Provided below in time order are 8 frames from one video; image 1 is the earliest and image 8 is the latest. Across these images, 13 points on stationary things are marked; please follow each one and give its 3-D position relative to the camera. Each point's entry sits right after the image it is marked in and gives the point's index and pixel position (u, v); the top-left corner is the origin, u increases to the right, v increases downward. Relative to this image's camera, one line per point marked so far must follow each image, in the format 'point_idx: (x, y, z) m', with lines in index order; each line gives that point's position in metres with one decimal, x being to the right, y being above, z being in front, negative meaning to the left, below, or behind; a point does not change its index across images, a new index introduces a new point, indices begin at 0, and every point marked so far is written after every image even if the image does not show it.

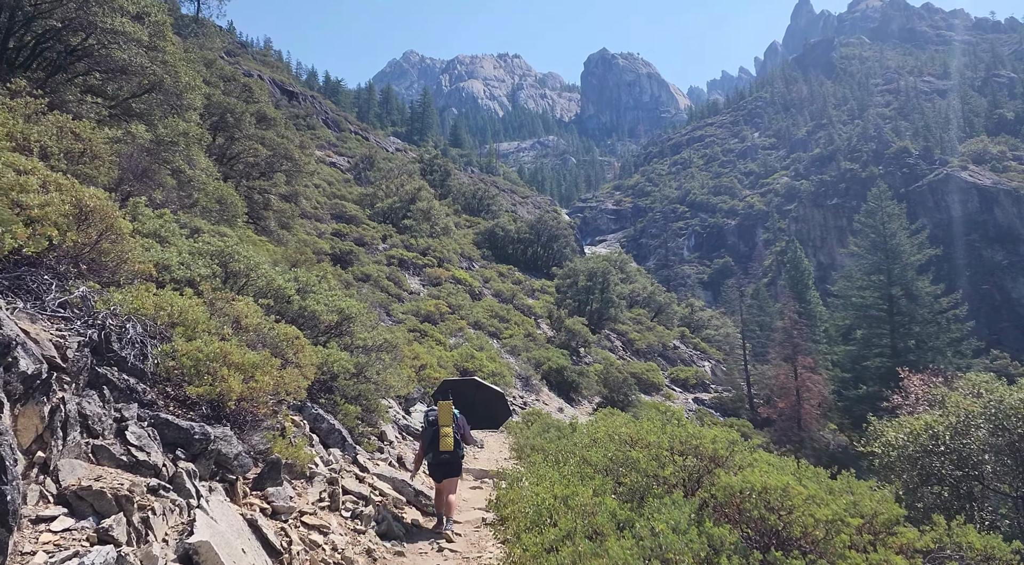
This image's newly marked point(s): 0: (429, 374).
0: (-1.8, -2.0, +16.7) m
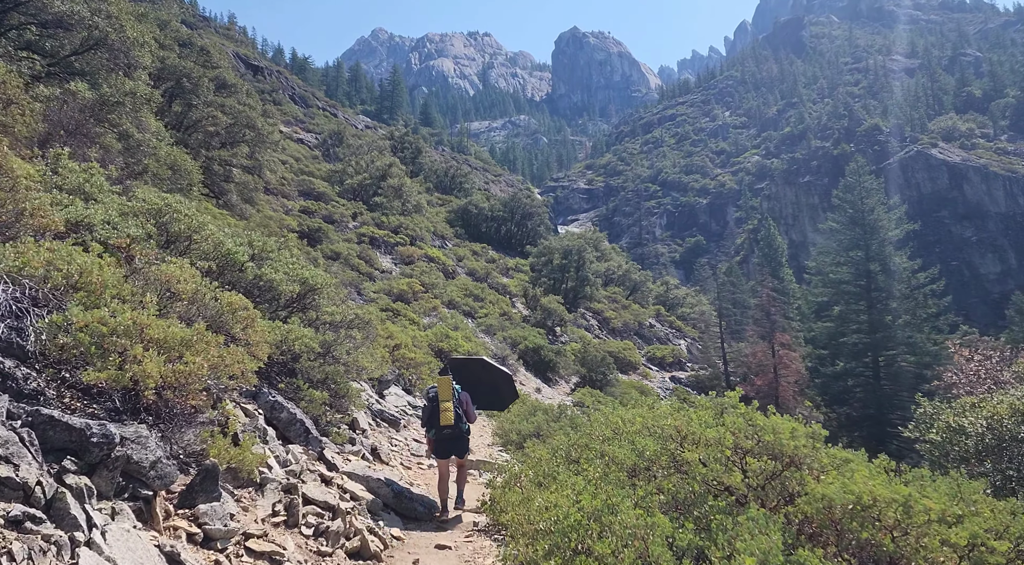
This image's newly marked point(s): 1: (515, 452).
0: (-2.2, -1.4, +15.6) m
1: (+0.1, -2.8, +12.6) m
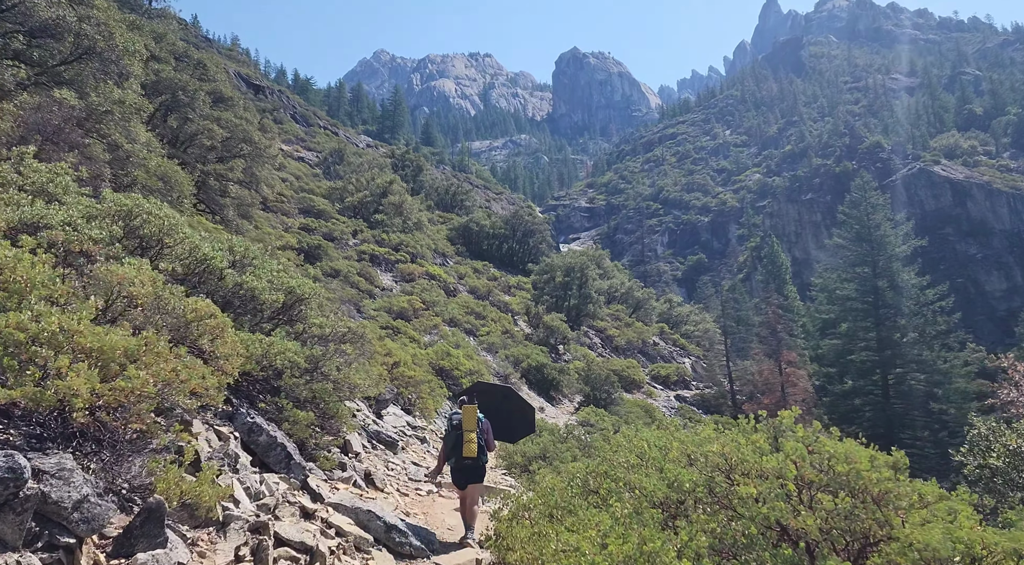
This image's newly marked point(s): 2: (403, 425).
0: (-2.1, -1.7, +15.0) m
1: (+0.2, -3.0, +12.0) m
2: (-1.8, -2.4, +12.9) m
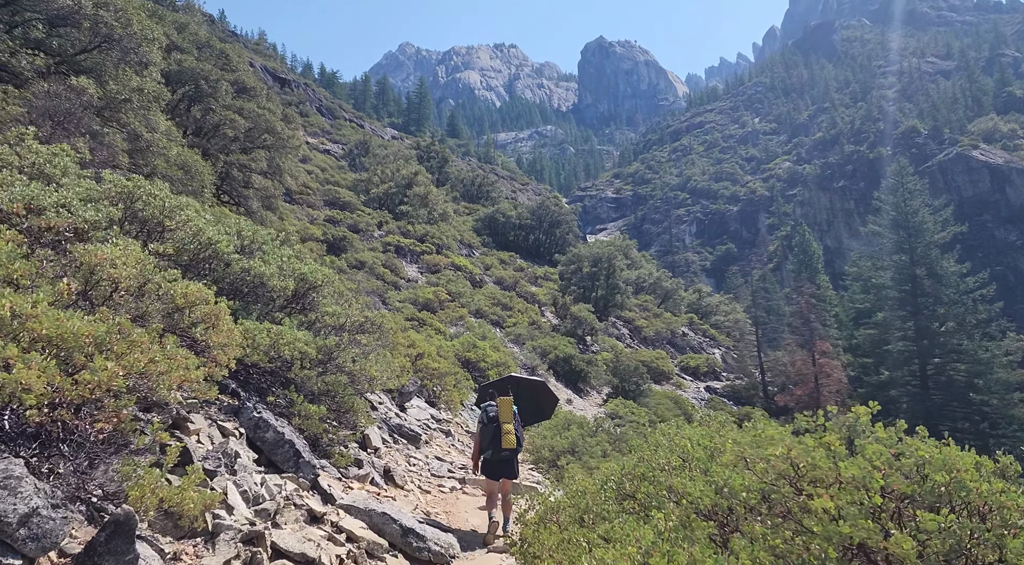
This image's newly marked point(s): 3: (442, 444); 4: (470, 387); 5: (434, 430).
0: (-1.6, -1.5, +14.6) m
1: (+0.6, -2.8, +11.6) m
2: (-1.4, -2.2, +12.6) m
3: (-1.1, -2.4, +11.8) m
4: (-0.9, -2.2, +16.4) m
5: (-1.2, -2.3, +12.3) m
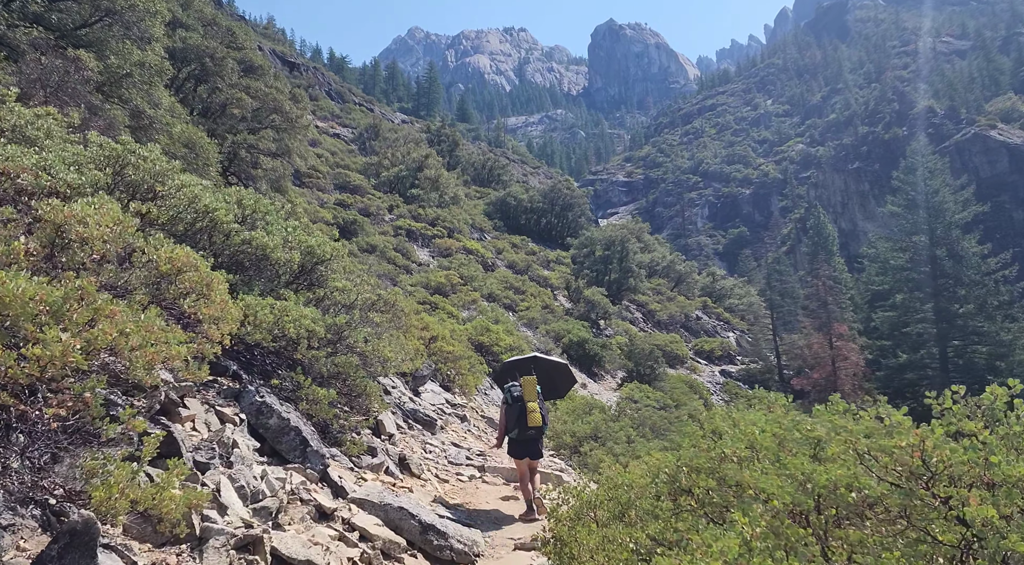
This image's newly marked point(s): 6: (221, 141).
0: (-1.3, -1.2, +14.2) m
1: (+0.9, -2.5, +11.1) m
2: (-1.1, -1.9, +12.2) m
3: (-0.8, -2.1, +11.3) m
4: (-0.6, -1.8, +16.0) m
5: (-1.0, -2.0, +11.9) m
6: (-7.4, +3.6, +19.6) m
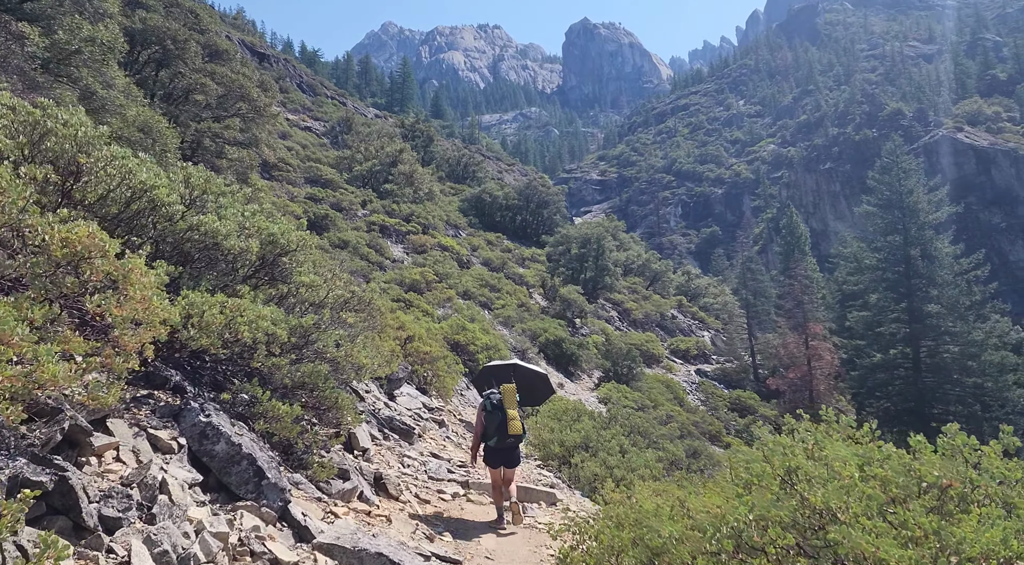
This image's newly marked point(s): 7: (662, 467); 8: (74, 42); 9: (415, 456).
0: (-1.7, -1.1, +13.4) m
1: (+0.6, -2.5, +10.4) m
2: (-1.4, -1.8, +11.4) m
3: (-1.0, -2.1, +10.6) m
4: (-1.0, -1.7, +15.2) m
5: (-1.2, -2.0, +11.1) m
6: (-7.9, +3.7, +18.6) m
7: (+2.4, -2.9, +12.1) m
8: (-6.8, +3.7, +12.0) m
9: (-1.2, -2.0, +9.1) m
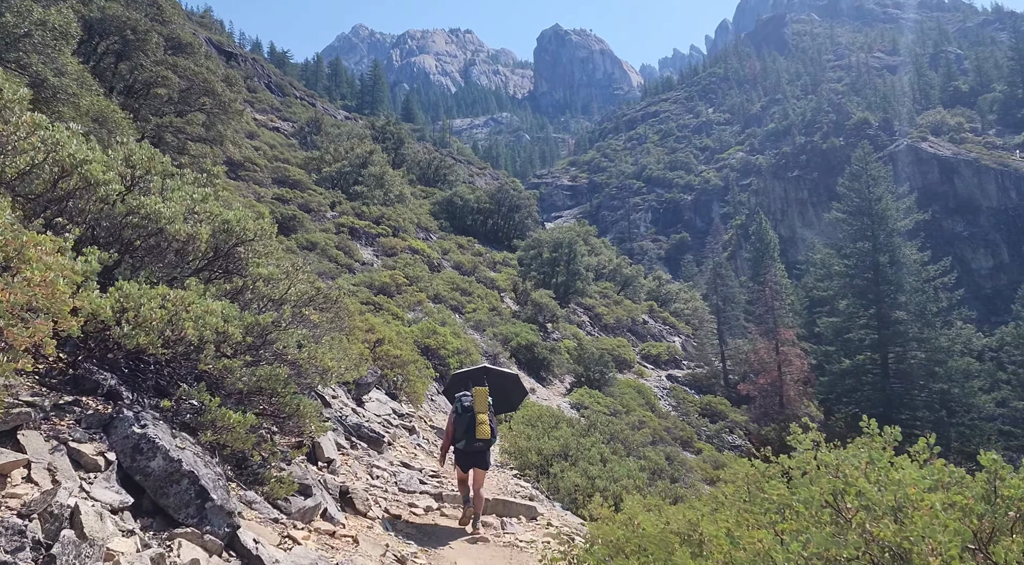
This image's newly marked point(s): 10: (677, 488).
0: (-2.1, -1.1, +12.9) m
1: (+0.3, -2.5, +9.9) m
2: (-1.7, -1.8, +10.8) m
3: (-1.4, -2.1, +10.1) m
4: (-1.5, -1.8, +14.7) m
5: (-1.6, -2.0, +10.6) m
6: (-8.5, +3.7, +17.9) m
7: (+2.0, -2.9, +11.8) m
8: (-7.1, +3.7, +11.3) m
9: (-1.4, -2.0, +8.6) m
10: (+2.6, -3.2, +11.9) m
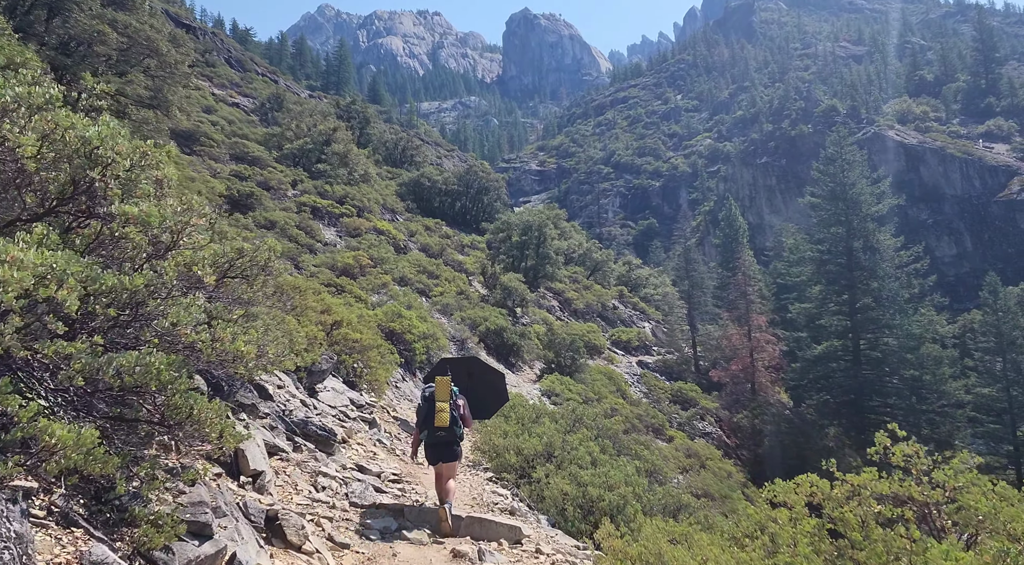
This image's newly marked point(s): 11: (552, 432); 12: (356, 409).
0: (-2.5, -0.8, +11.5) m
1: (0.0, -2.2, +8.7) m
2: (-2.1, -1.5, +9.5) m
3: (-1.7, -1.8, +8.8) m
4: (-2.0, -1.4, +13.4) m
5: (-1.9, -1.7, +9.3) m
6: (-9.1, +4.1, +16.2) m
7: (+1.6, -2.6, +10.6) m
8: (-7.4, +4.1, +9.7) m
9: (-1.7, -1.7, +7.3) m
10: (+2.2, -2.9, +10.8) m
11: (+0.4, -1.9, +10.5) m
12: (-2.0, -1.6, +9.9) m
